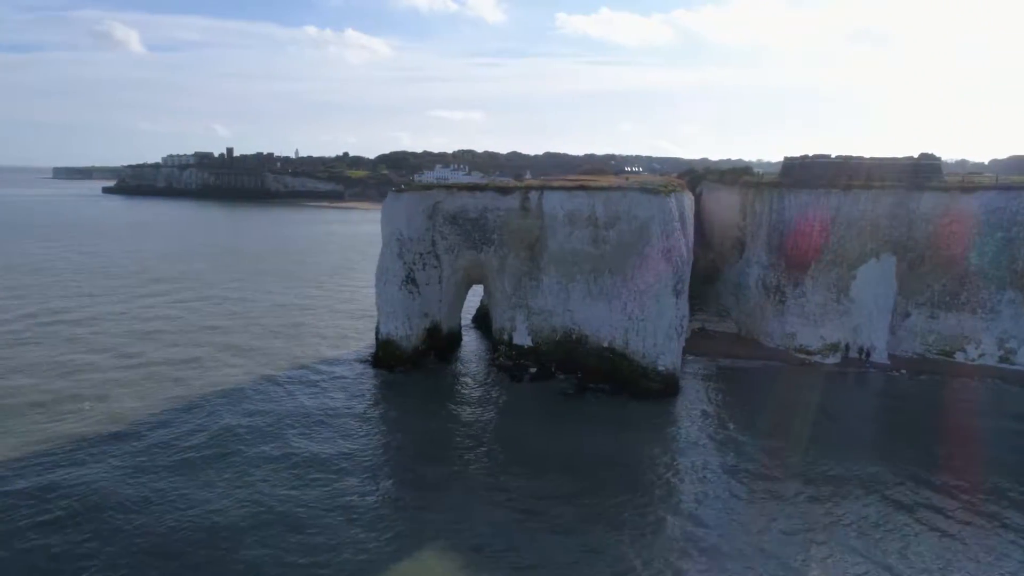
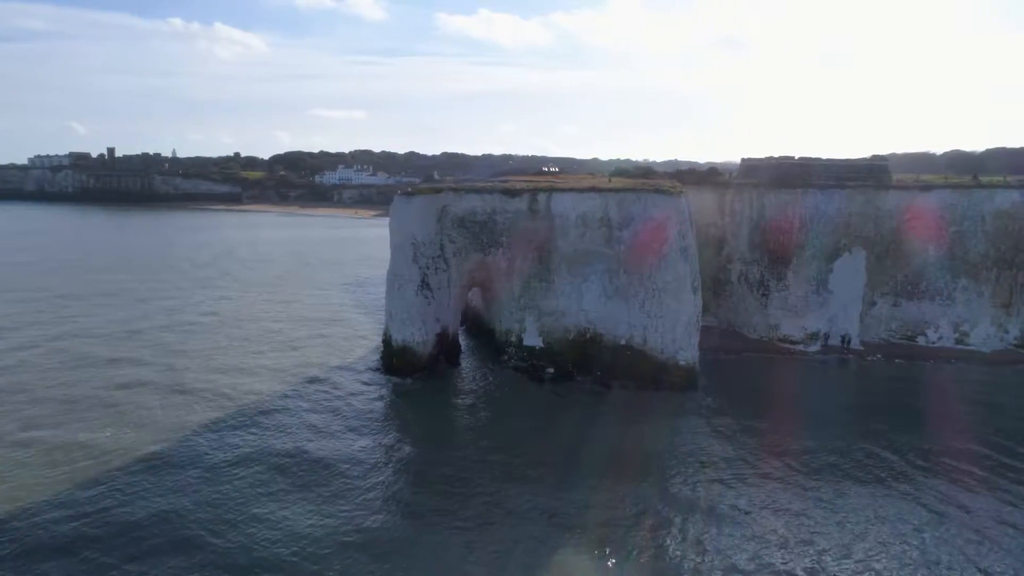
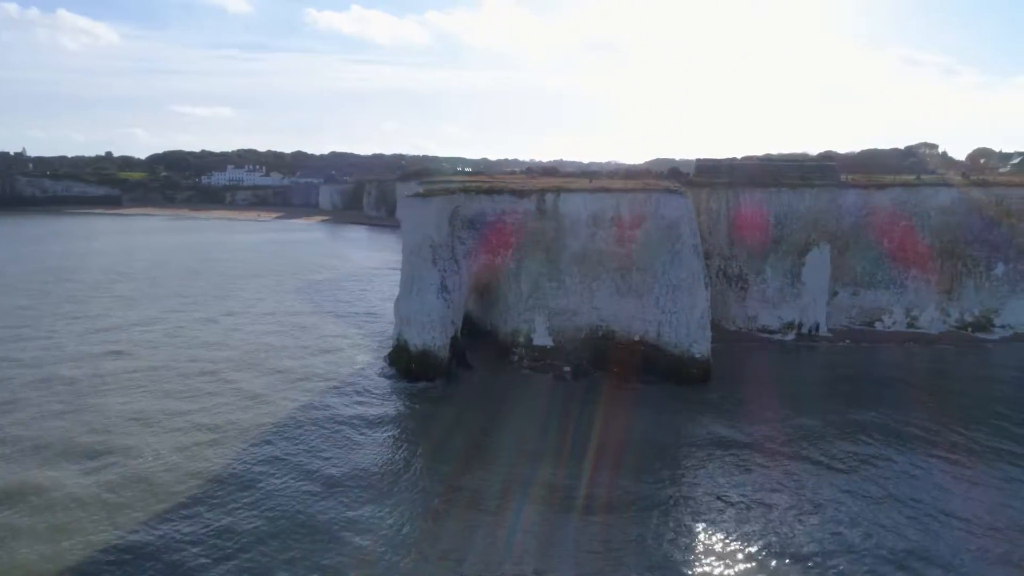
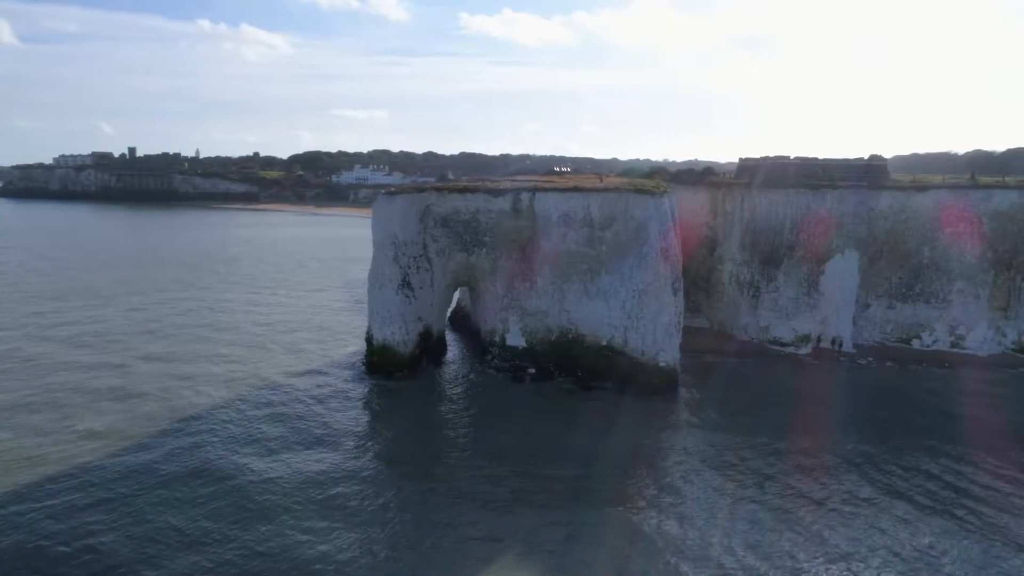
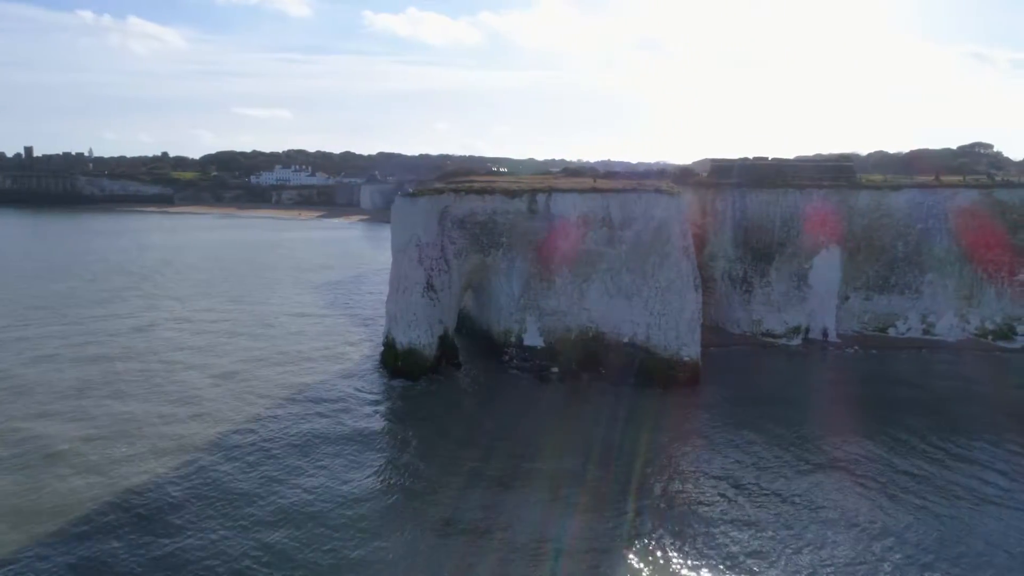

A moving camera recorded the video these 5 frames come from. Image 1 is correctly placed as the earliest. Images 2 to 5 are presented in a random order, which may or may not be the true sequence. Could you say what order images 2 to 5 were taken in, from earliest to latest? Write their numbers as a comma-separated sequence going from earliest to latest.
4, 2, 5, 3
